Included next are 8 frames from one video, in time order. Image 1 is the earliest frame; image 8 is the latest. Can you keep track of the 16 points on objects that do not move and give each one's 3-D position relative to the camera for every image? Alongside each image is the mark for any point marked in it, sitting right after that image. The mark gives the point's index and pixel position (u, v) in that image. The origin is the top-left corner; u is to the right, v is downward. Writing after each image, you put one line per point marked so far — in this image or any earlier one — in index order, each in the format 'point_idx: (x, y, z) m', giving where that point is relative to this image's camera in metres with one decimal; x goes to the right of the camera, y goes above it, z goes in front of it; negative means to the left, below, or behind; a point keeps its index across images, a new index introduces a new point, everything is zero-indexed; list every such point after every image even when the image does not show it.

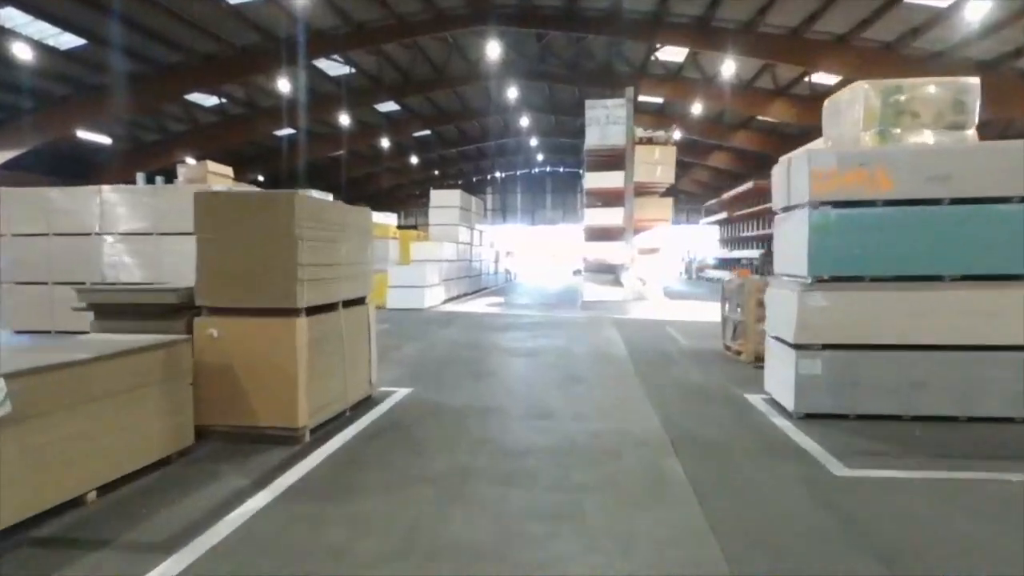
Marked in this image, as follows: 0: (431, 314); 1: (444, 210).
0: (-1.7, -0.6, +13.3) m
1: (-1.9, +2.2, +17.7) m
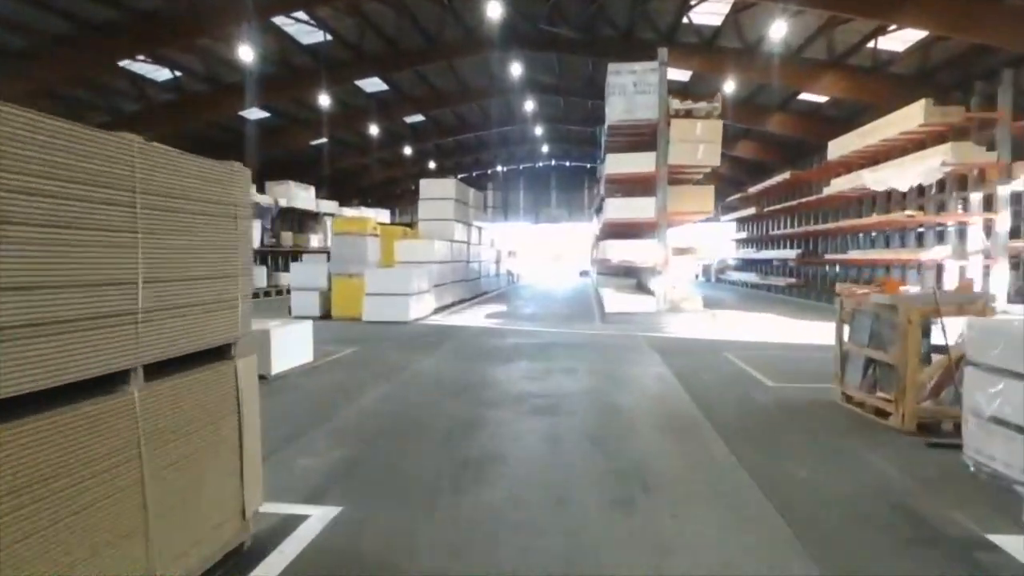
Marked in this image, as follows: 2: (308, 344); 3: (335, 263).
0: (-1.6, -0.7, +10.7) m
1: (-1.8, +2.0, +15.1) m
2: (-2.3, -0.7, +7.1) m
3: (-3.4, +0.5, +12.0) m
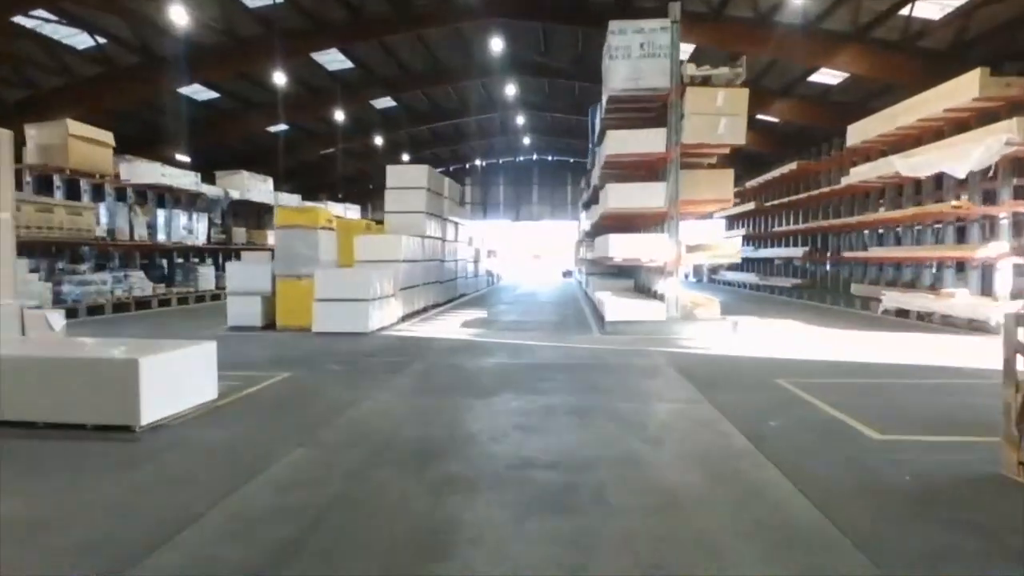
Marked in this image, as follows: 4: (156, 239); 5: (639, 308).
0: (-1.9, -0.8, +8.7) m
1: (-2.2, +2.0, +13.1) m
2: (-2.4, -0.7, +5.1) m
3: (-3.7, +0.4, +10.0) m
4: (-8.3, +1.1, +14.8) m
5: (+1.9, -0.3, +9.2) m
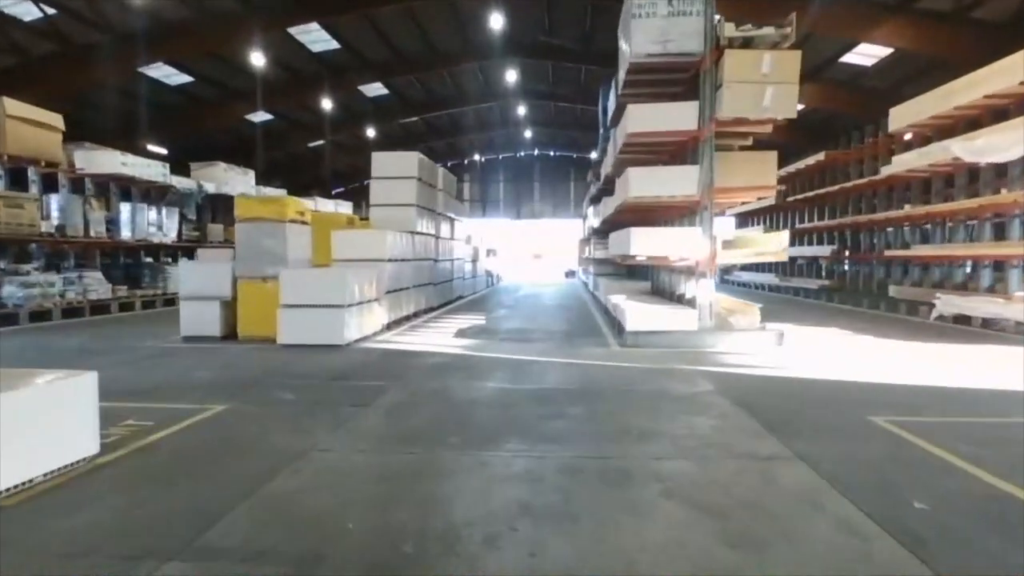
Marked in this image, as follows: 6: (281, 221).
0: (-1.8, -0.8, +7.3) m
1: (-2.2, +1.9, +11.6) m
2: (-2.4, -0.8, +3.6) m
3: (-3.7, +0.4, +8.5) m
4: (-8.3, +1.1, +13.3) m
5: (+1.9, -0.3, +7.7) m
6: (-3.1, +0.9, +8.5) m
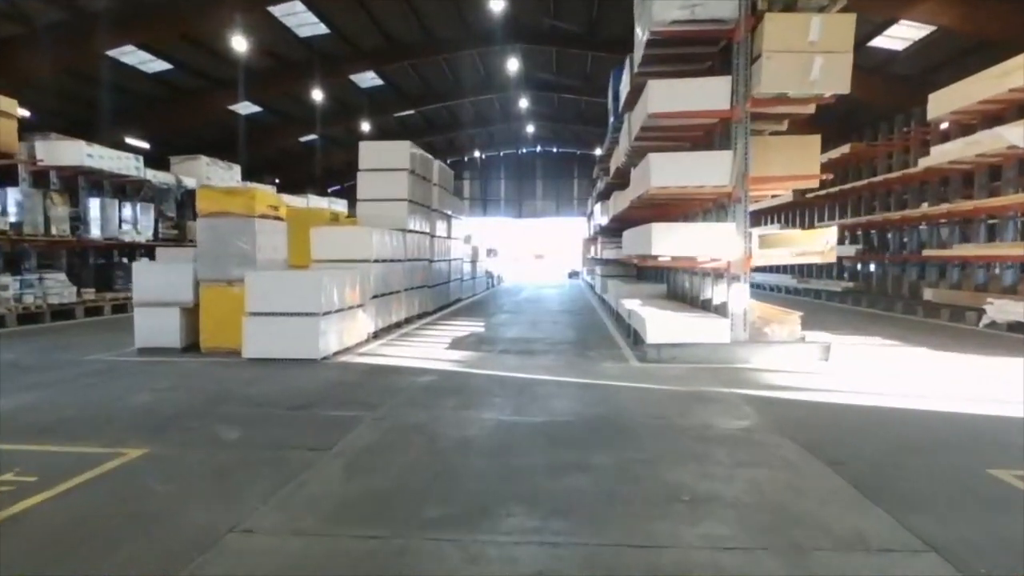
0: (-1.8, -0.9, +6.2) m
1: (-2.2, +1.9, +10.5) m
2: (-2.4, -0.8, +2.5) m
3: (-3.6, +0.3, +7.4) m
4: (-8.3, +1.0, +12.3) m
5: (+1.9, -0.4, +6.6) m
6: (-3.1, +0.8, +7.4) m
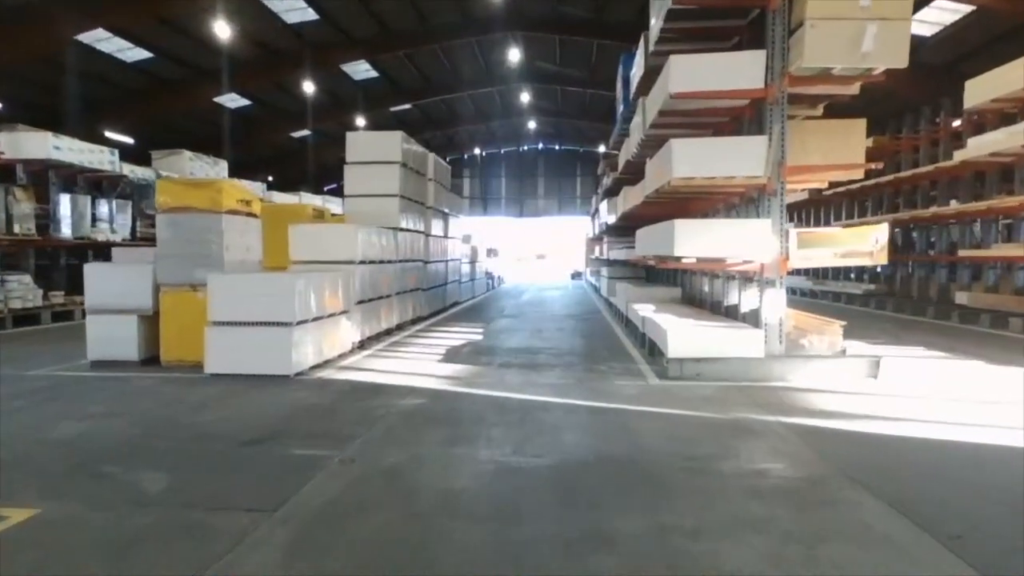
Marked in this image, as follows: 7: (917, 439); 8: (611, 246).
0: (-1.8, -0.9, +5.3) m
1: (-2.2, +1.8, +9.7) m
2: (-2.4, -0.9, +1.7) m
3: (-3.6, +0.3, +6.6) m
4: (-8.3, +1.0, +11.4) m
5: (+1.9, -0.4, +5.8) m
6: (-3.1, +0.8, +6.6) m
7: (+2.6, -1.0, +4.0) m
8: (+2.1, +0.9, +13.4) m
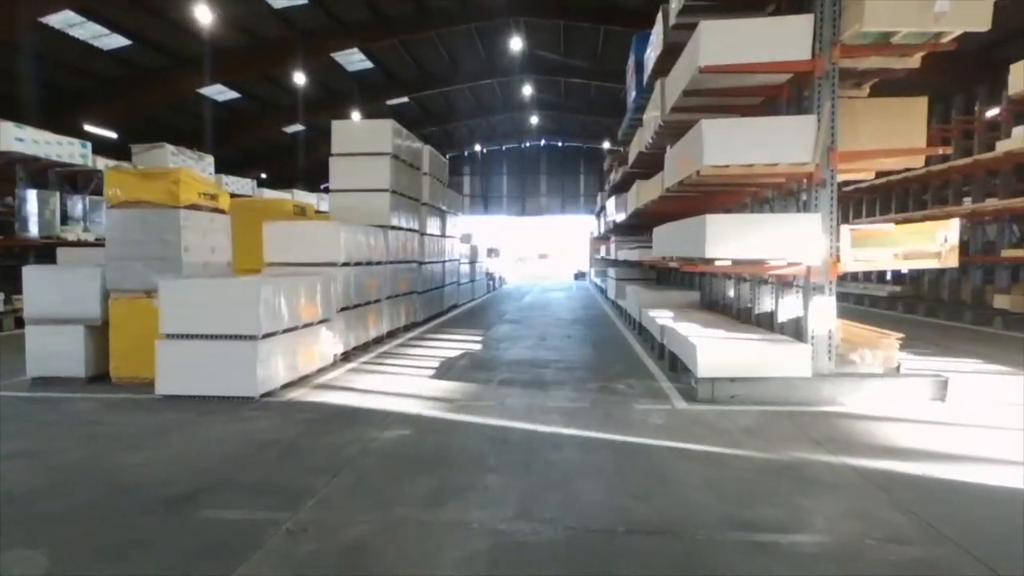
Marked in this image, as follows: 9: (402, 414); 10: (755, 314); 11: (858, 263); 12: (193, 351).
0: (-1.8, -1.0, +4.5) m
1: (-2.1, +1.8, +8.8) m
2: (-2.4, -1.0, +0.8) m
3: (-3.6, +0.2, +5.7) m
4: (-8.2, +0.9, +10.6) m
5: (+1.9, -0.5, +4.9) m
6: (-3.1, +0.7, +5.7) m
7: (+2.6, -1.0, +3.2) m
8: (+2.1, +0.9, +12.6) m
9: (-0.8, -0.9, +4.7) m
10: (+2.5, -0.3, +6.4) m
11: (+2.7, +0.2, +4.9) m
12: (-2.6, -0.5, +5.2) m
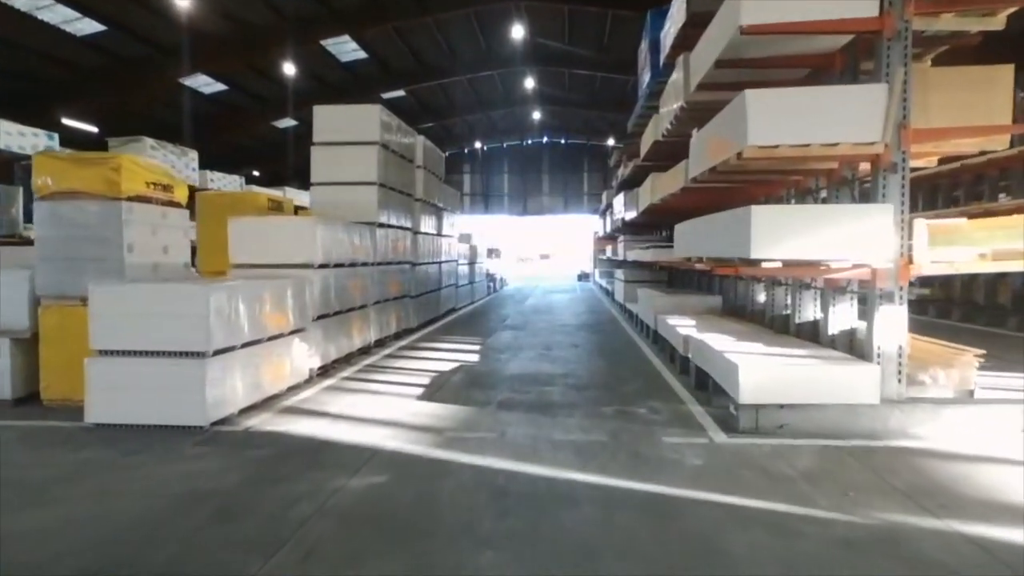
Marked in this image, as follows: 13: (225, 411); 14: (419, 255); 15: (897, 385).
0: (-1.8, -1.0, +3.6) m
1: (-2.1, +1.7, +7.9) m
2: (-2.4, -1.0, -0.1) m
3: (-3.6, +0.1, +4.8) m
4: (-8.2, +0.9, +9.7) m
5: (+2.0, -0.5, +4.0) m
6: (-3.0, +0.7, +4.8) m
7: (+2.6, -1.1, +2.3) m
8: (+2.2, +0.8, +11.7) m
9: (-0.8, -1.0, +3.9) m
10: (+2.5, -0.3, +5.5) m
11: (+2.7, +0.1, +4.1) m
12: (-2.6, -0.5, +4.3) m
13: (-2.0, -0.9, +4.5) m
14: (-1.5, +0.5, +10.3) m
15: (+2.5, -0.6, +4.1) m
